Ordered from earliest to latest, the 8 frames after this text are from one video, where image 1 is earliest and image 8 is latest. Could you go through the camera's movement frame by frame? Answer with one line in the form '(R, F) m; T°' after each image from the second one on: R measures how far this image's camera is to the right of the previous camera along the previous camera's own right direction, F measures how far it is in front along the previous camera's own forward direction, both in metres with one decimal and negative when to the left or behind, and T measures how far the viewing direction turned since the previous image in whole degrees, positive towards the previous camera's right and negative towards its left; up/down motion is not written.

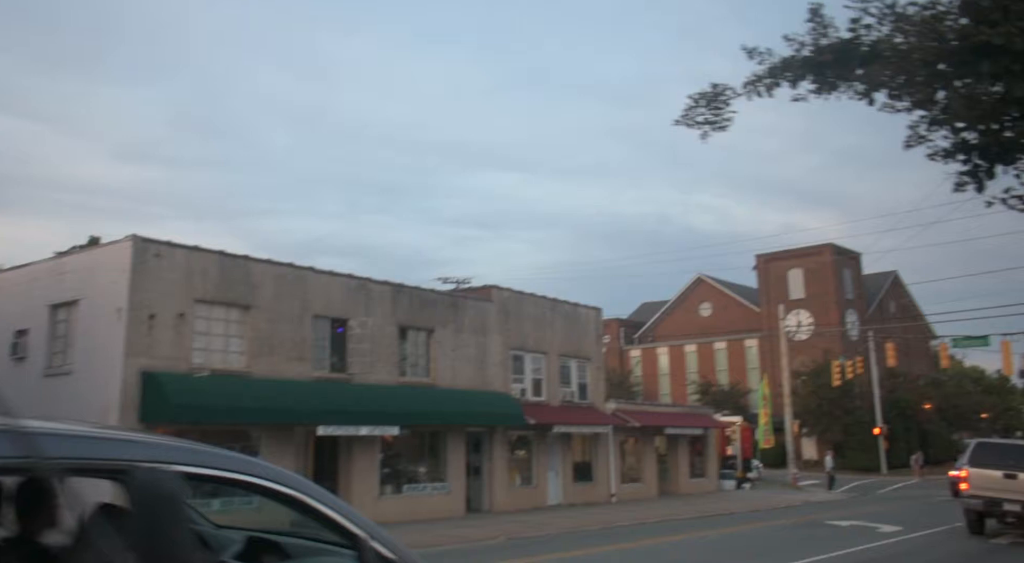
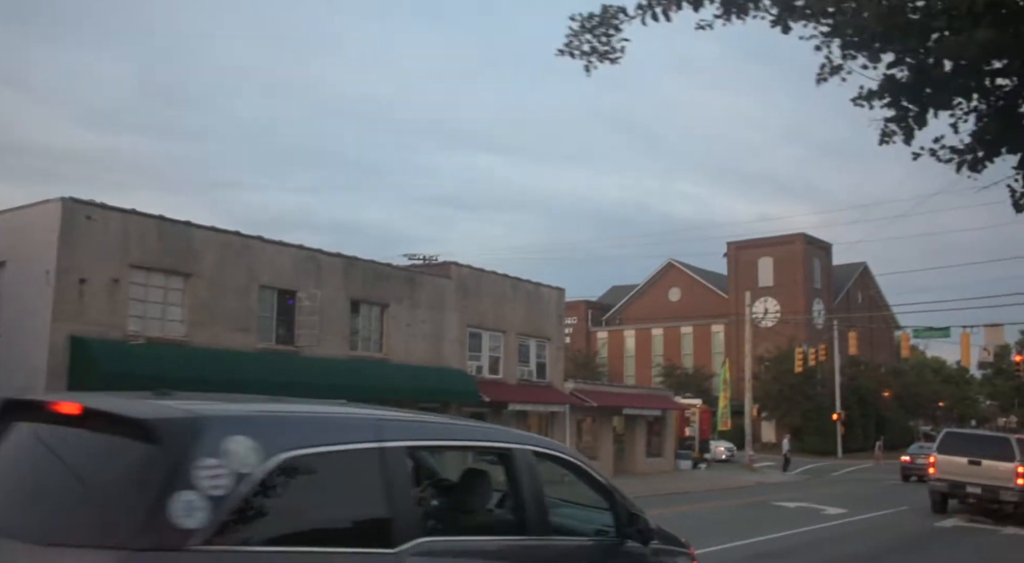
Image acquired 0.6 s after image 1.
(+0.4, +0.5) m; +2°
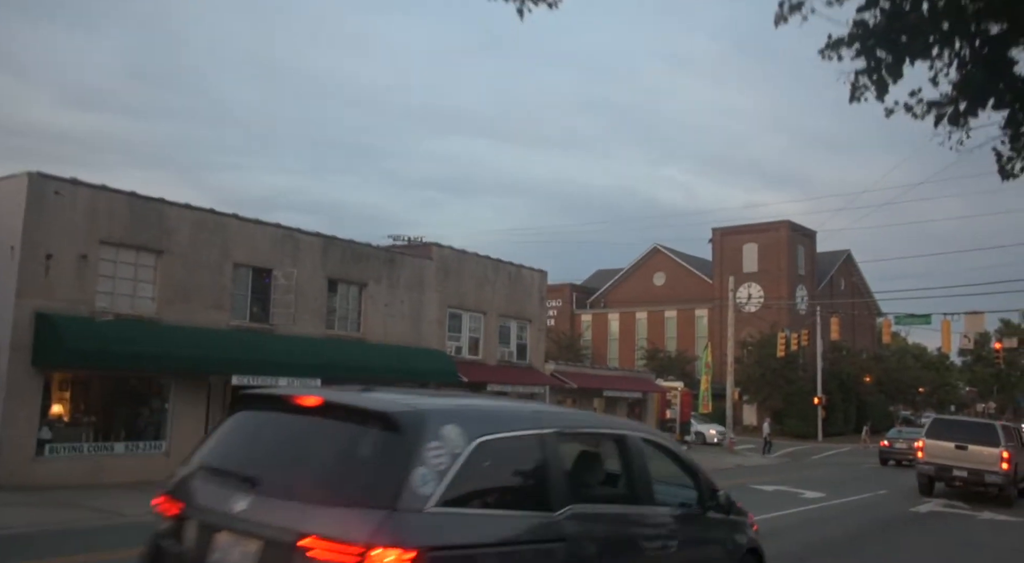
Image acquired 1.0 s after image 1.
(+0.2, +0.3) m; +1°
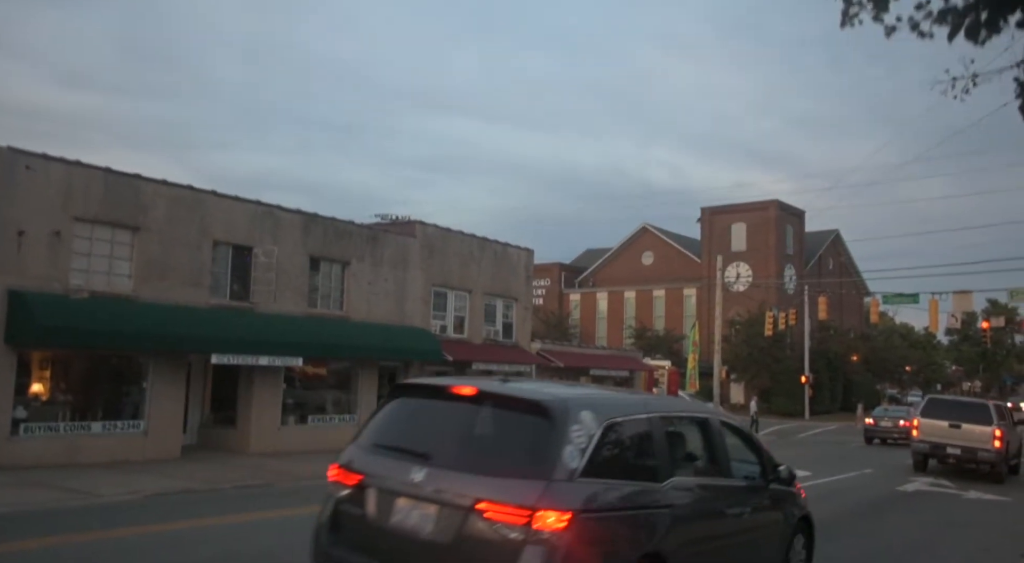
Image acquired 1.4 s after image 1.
(+0.1, +0.2) m; +1°
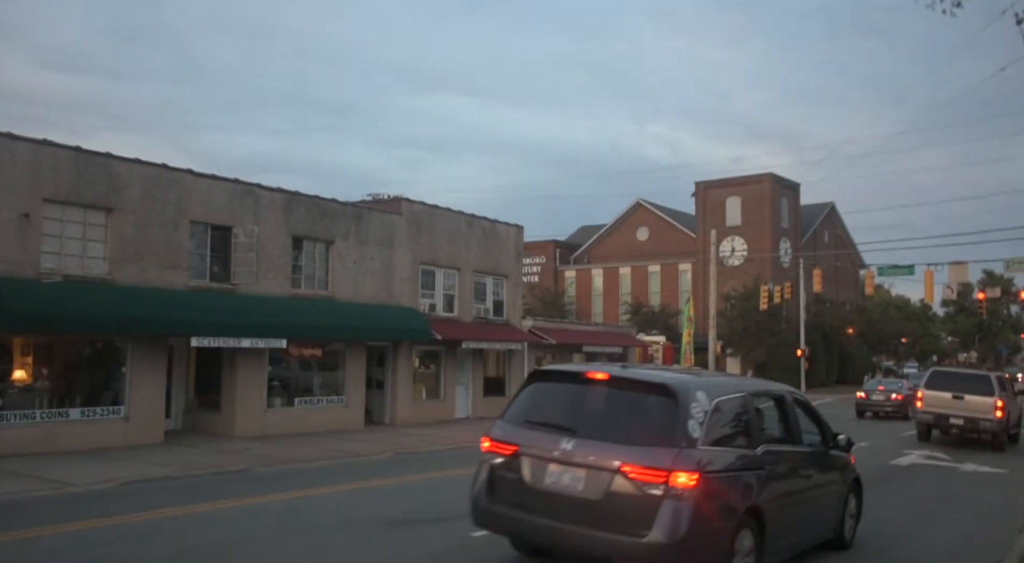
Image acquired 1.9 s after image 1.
(+0.2, +0.4) m; 0°
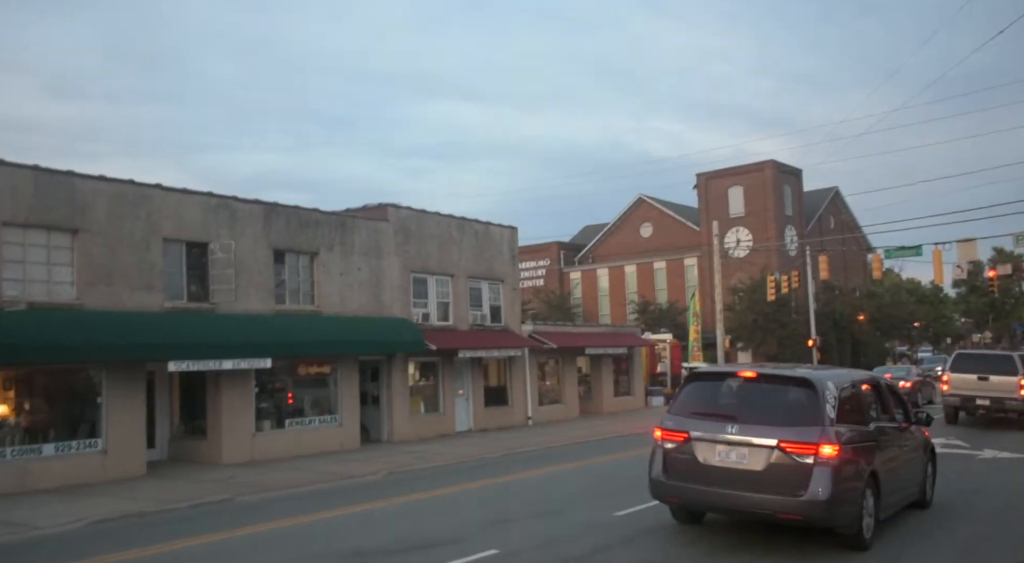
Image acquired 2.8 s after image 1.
(+0.4, +0.9) m; -1°
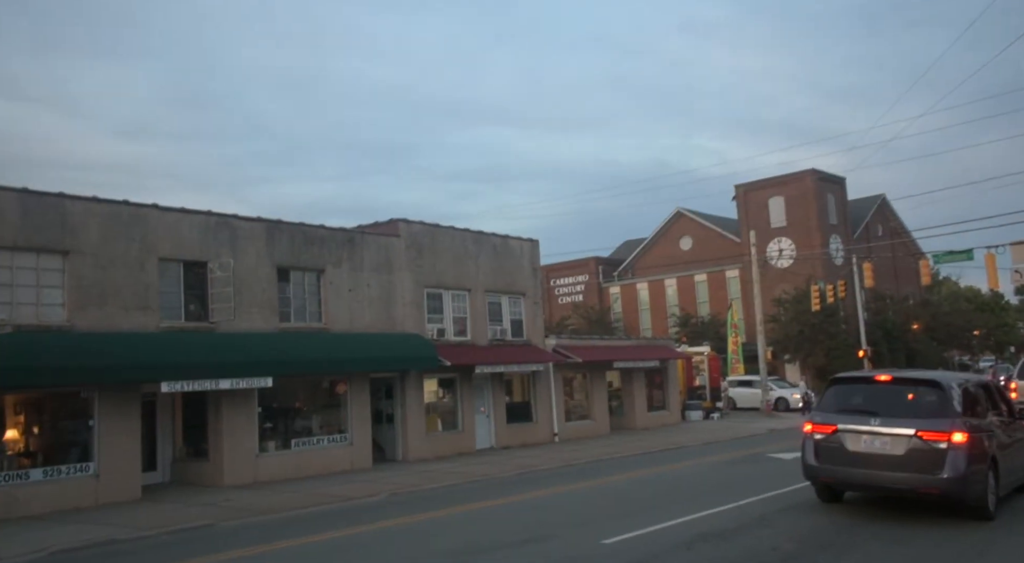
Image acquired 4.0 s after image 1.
(+0.9, +0.9) m; -3°
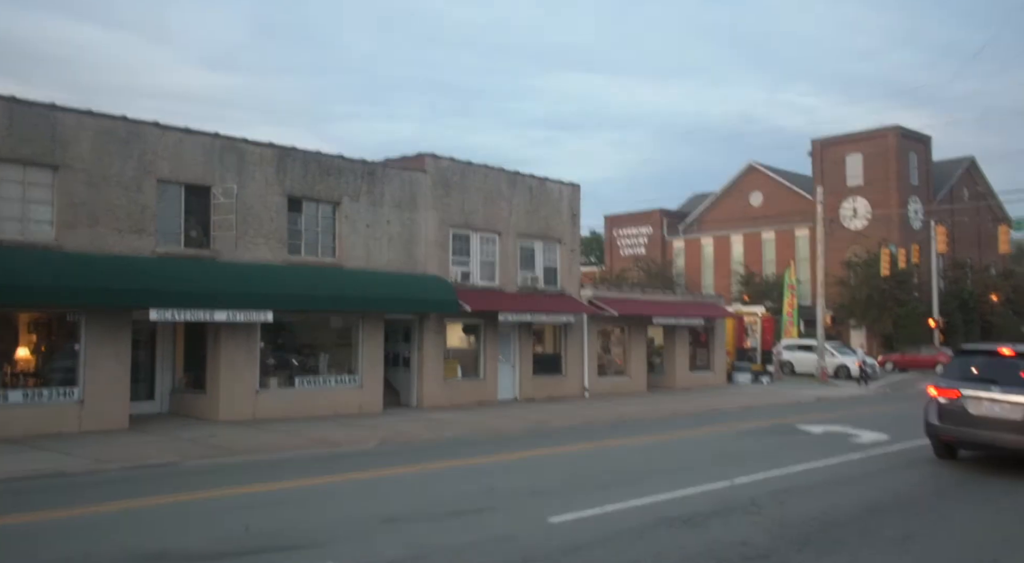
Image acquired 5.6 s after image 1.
(+1.1, +1.4) m; -4°
